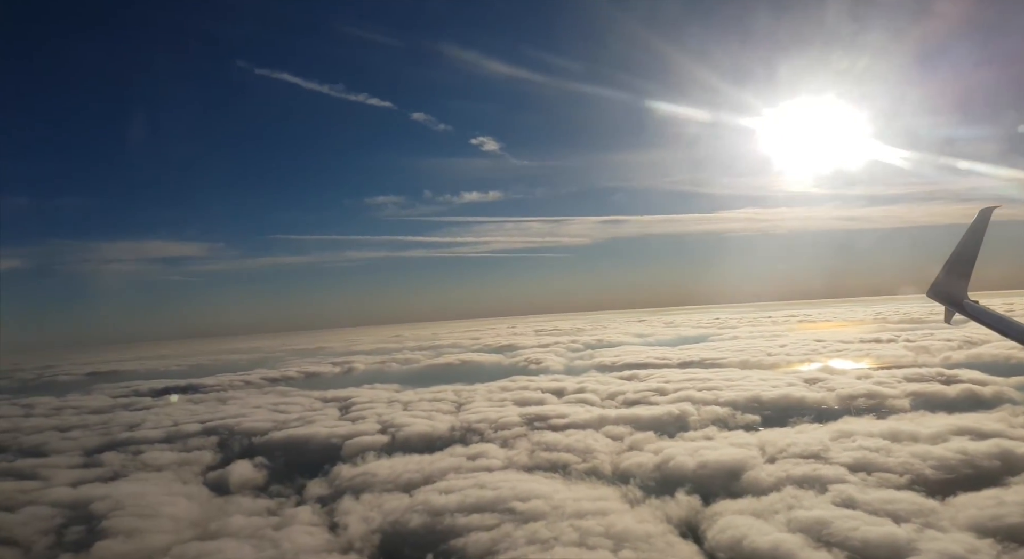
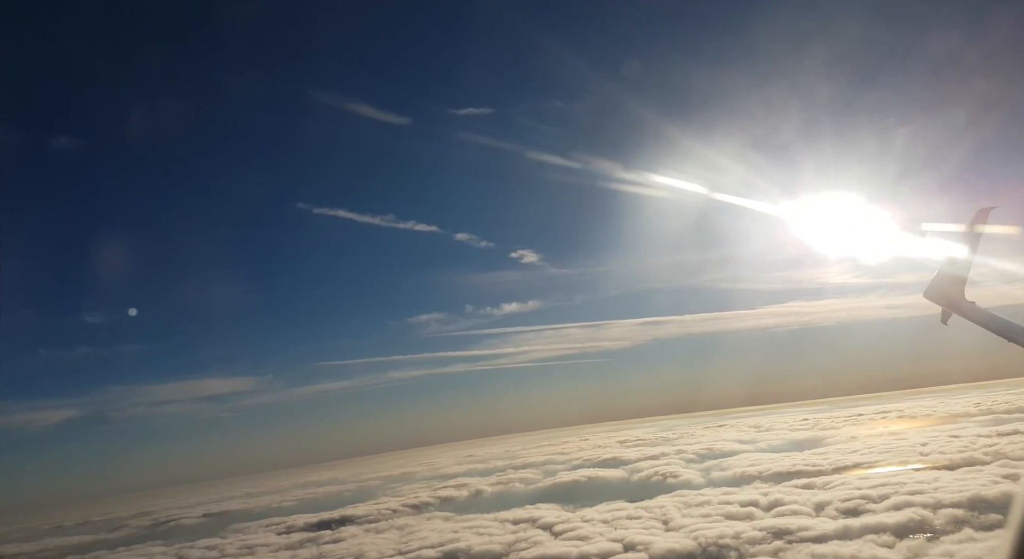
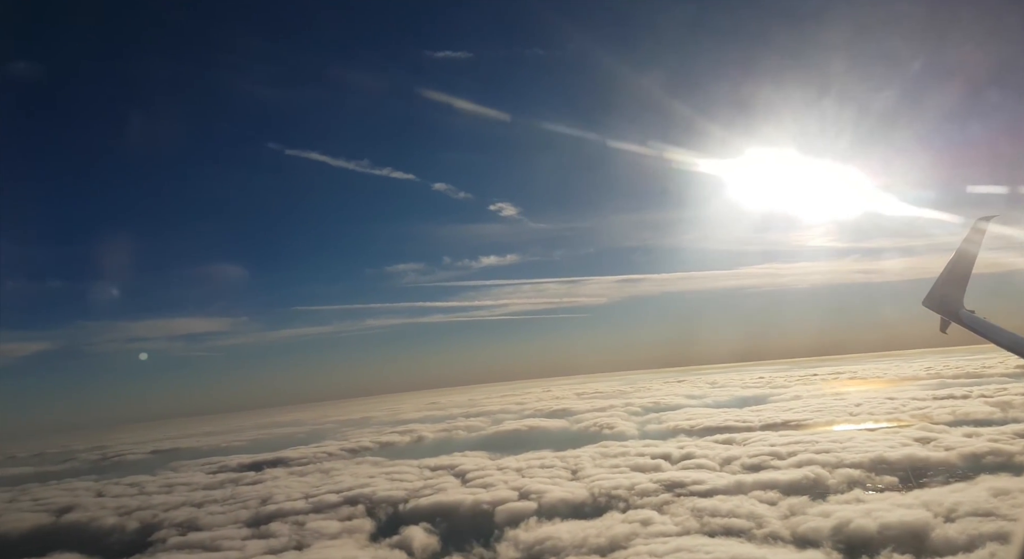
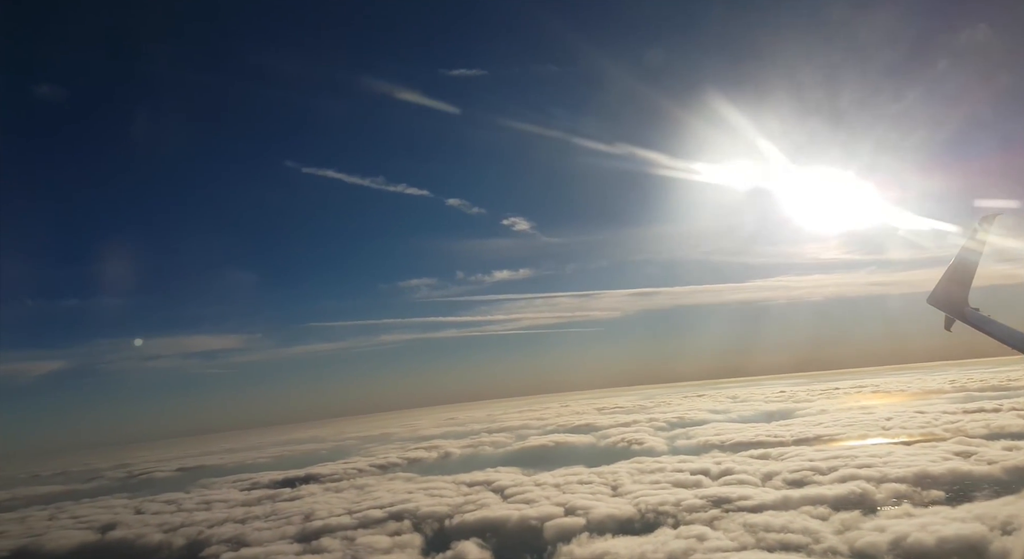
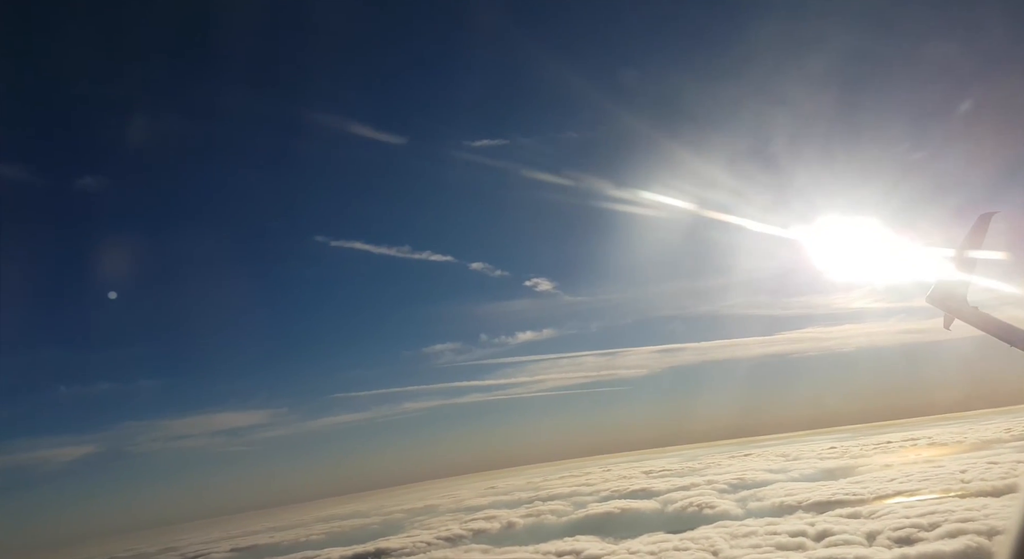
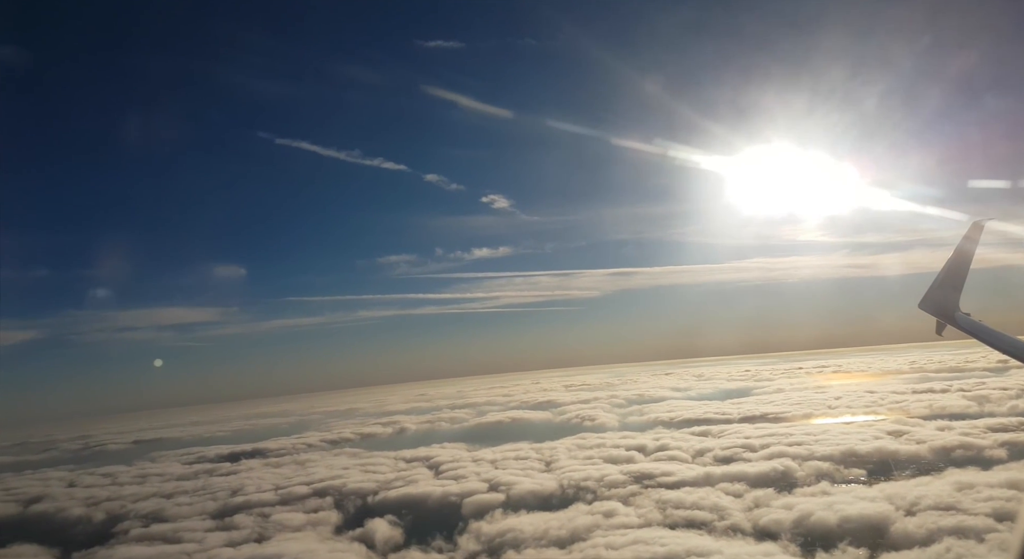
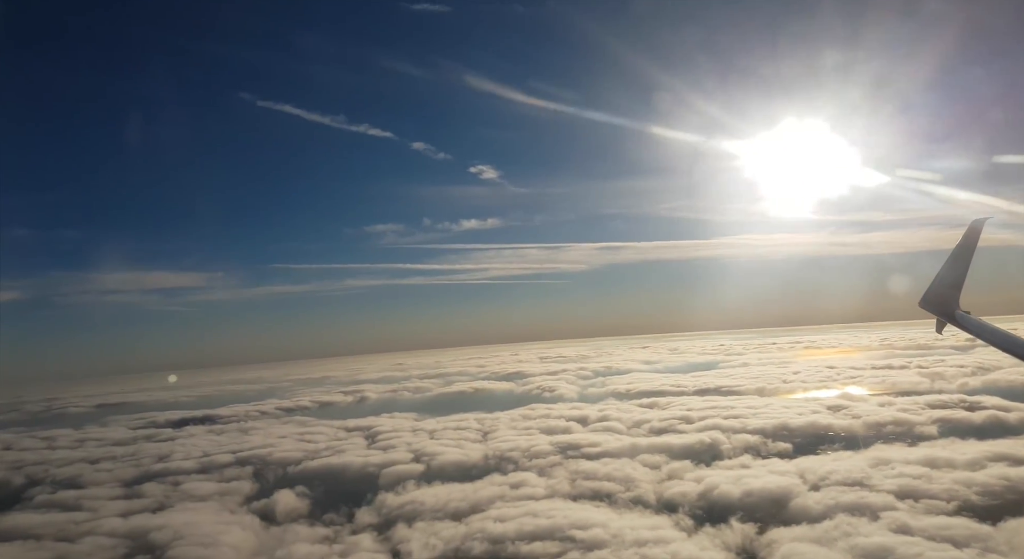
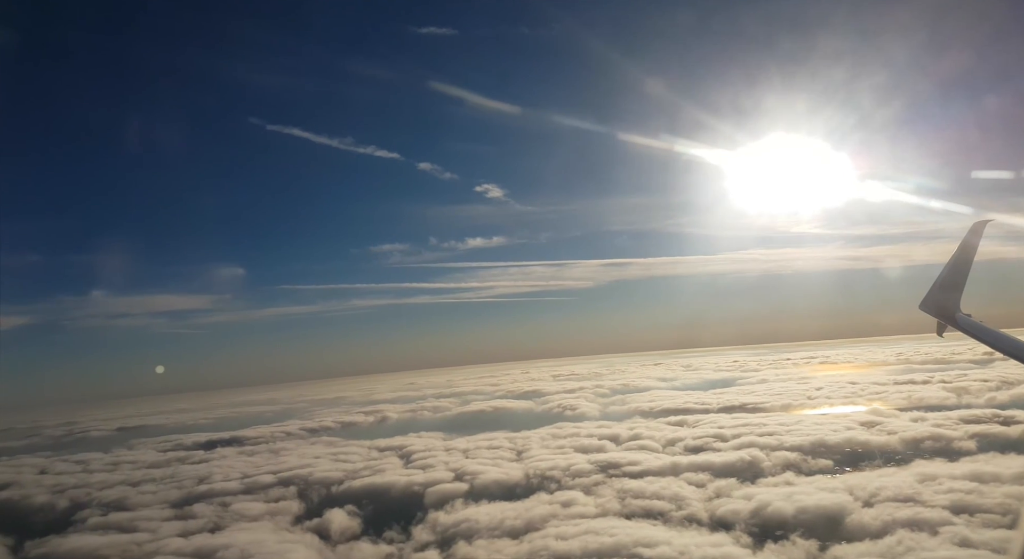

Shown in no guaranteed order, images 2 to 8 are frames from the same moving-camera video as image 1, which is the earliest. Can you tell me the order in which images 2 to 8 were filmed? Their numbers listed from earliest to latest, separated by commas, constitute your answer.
7, 8, 6, 3, 4, 2, 5
